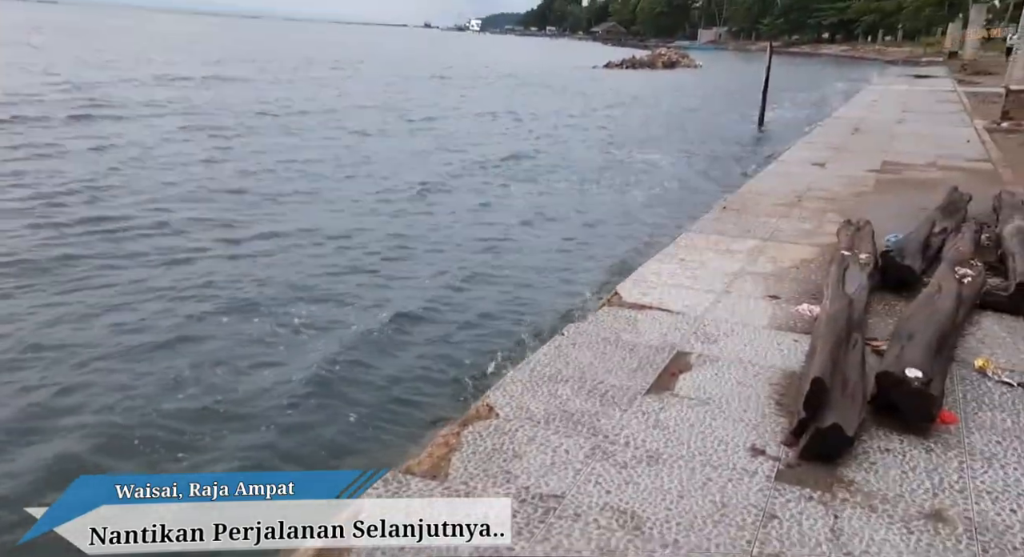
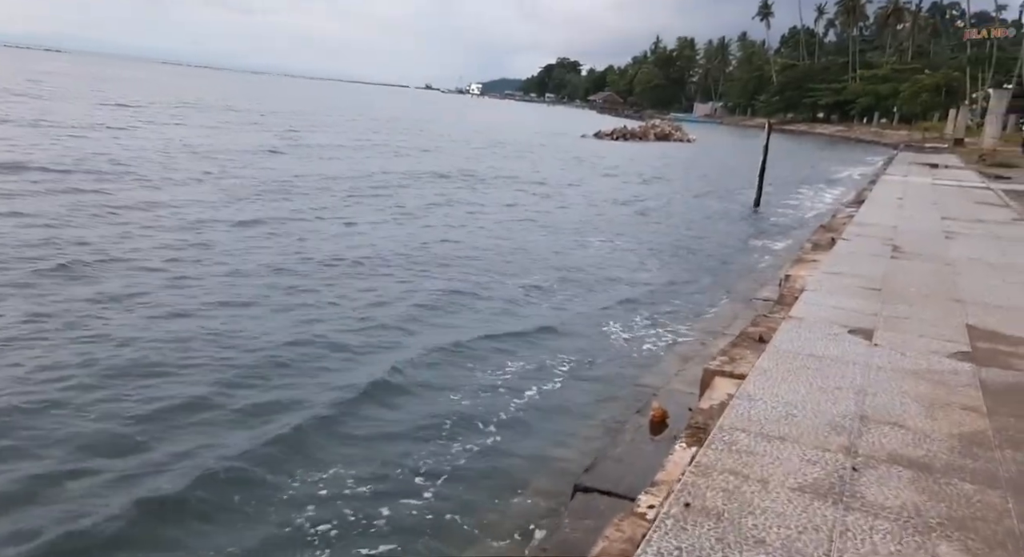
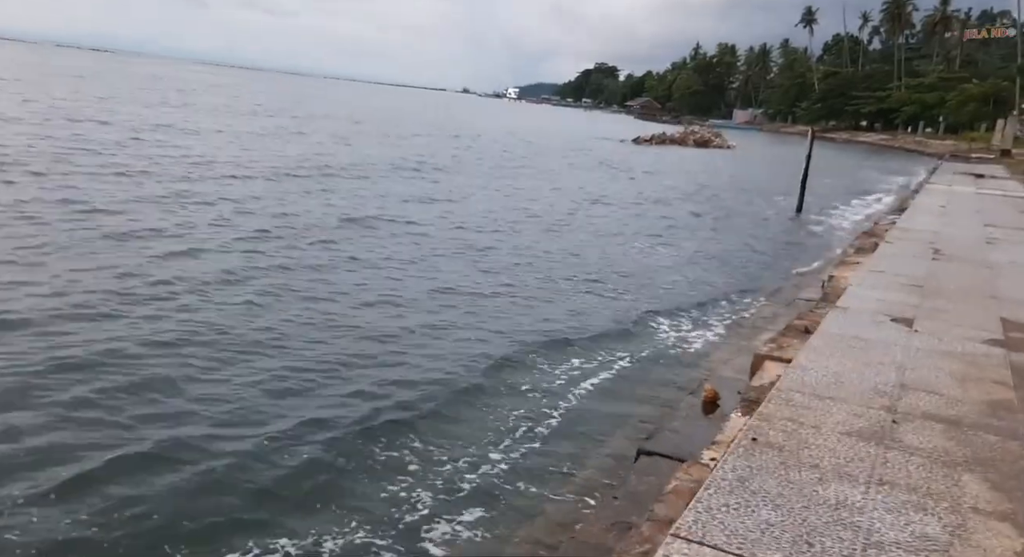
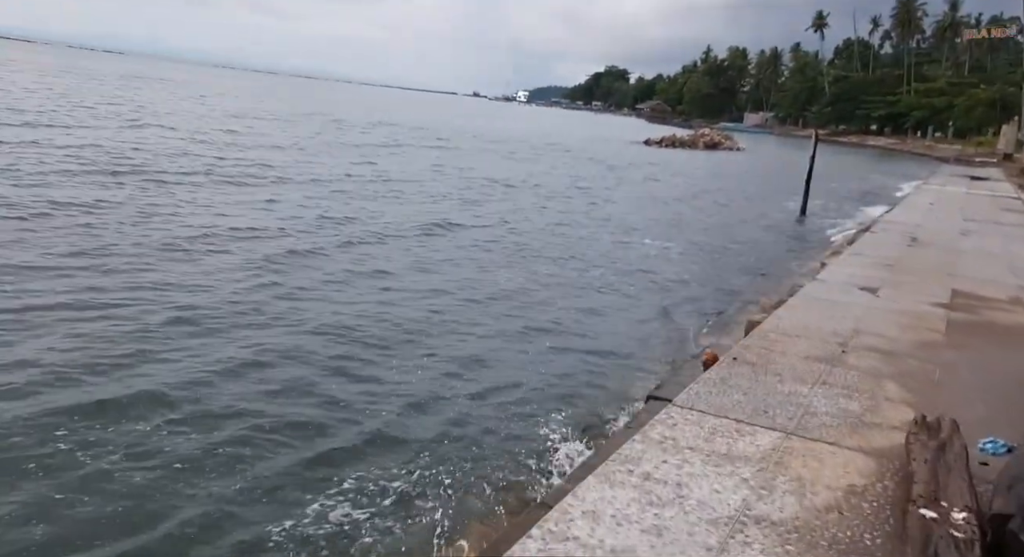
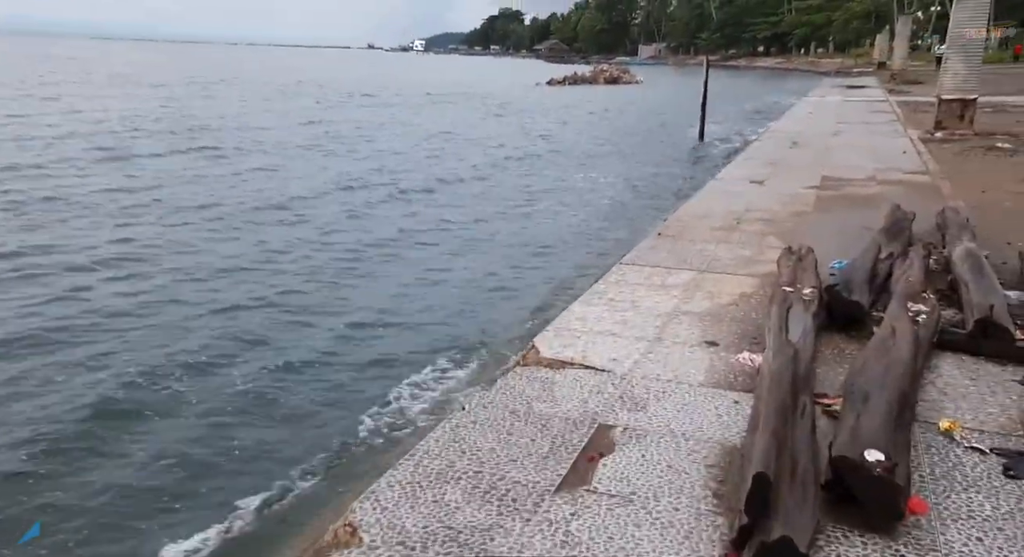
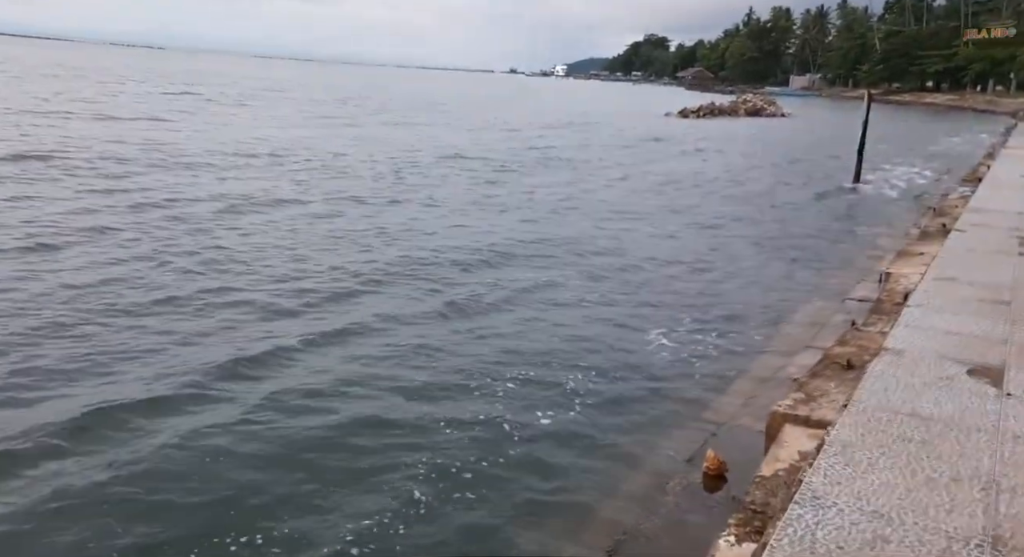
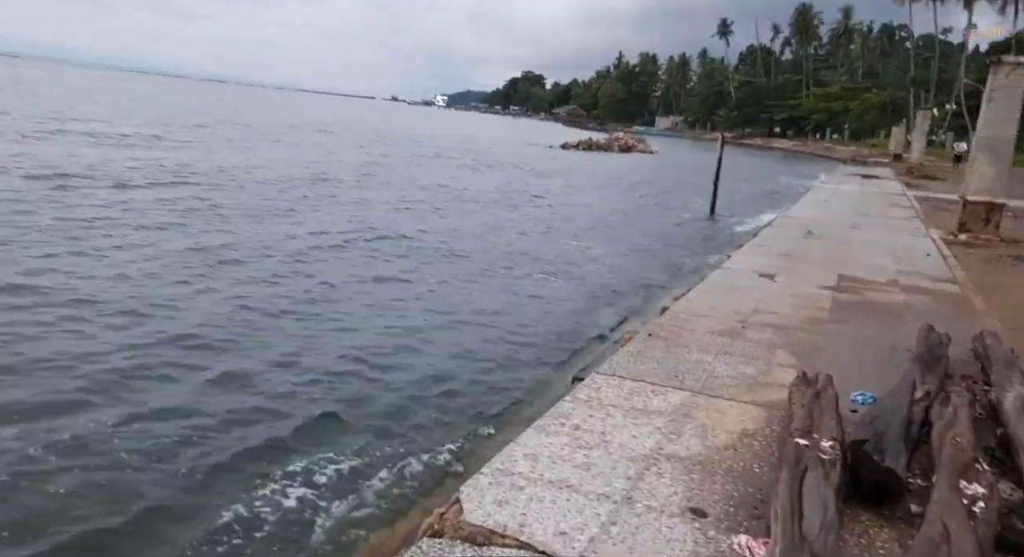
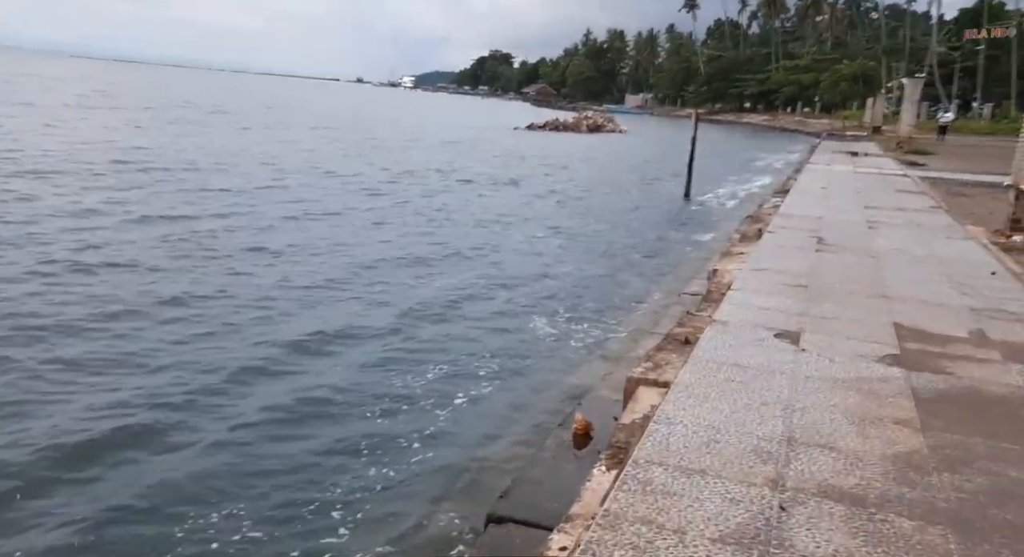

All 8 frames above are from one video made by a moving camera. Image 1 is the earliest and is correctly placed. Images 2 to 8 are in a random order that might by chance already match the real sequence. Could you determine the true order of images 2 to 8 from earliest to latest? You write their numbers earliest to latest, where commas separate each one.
5, 7, 4, 3, 2, 8, 6
